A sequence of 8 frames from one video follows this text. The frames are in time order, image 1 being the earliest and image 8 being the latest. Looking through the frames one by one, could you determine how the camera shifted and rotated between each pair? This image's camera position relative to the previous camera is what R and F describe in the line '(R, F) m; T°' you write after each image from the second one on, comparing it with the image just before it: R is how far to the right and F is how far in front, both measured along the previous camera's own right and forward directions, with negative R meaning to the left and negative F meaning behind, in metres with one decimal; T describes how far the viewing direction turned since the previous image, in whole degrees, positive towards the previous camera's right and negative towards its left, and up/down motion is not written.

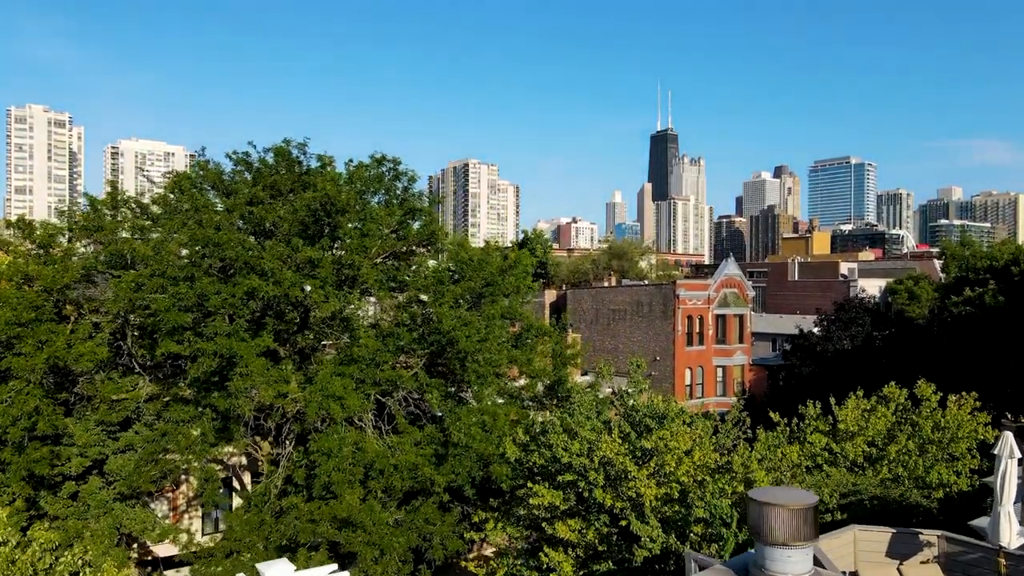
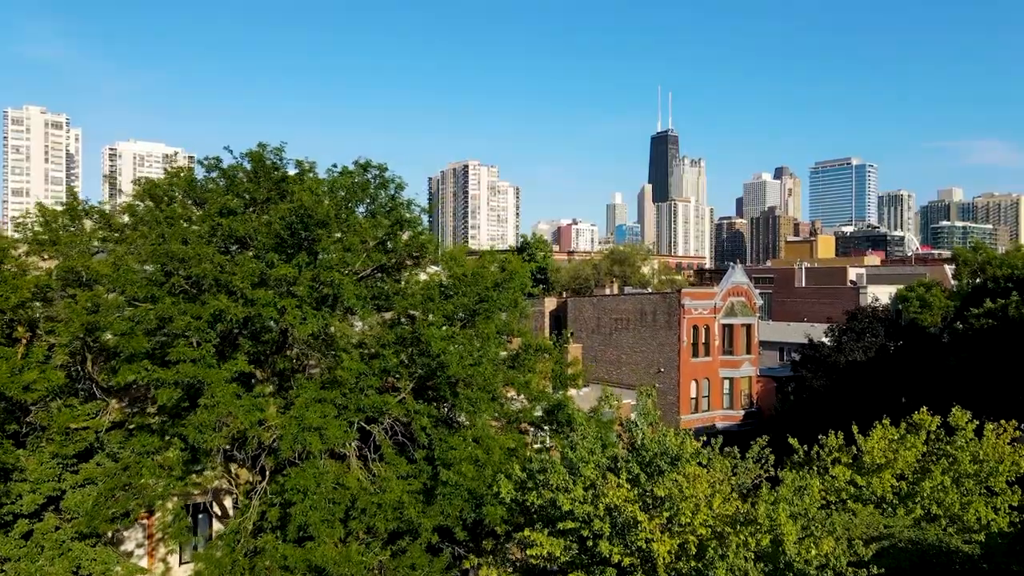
(+0.1, +1.6) m; 0°
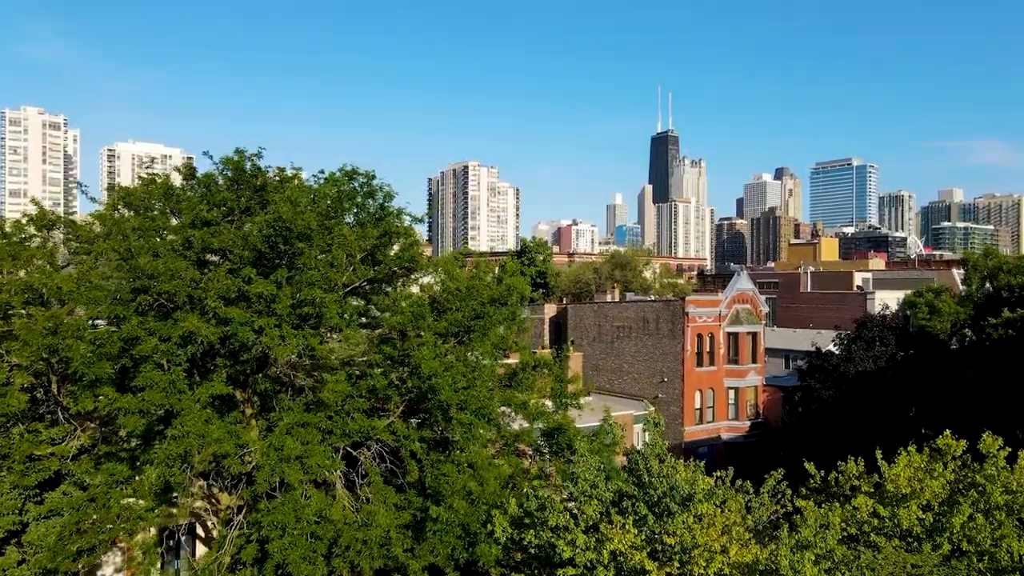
(+0.1, +1.2) m; 0°
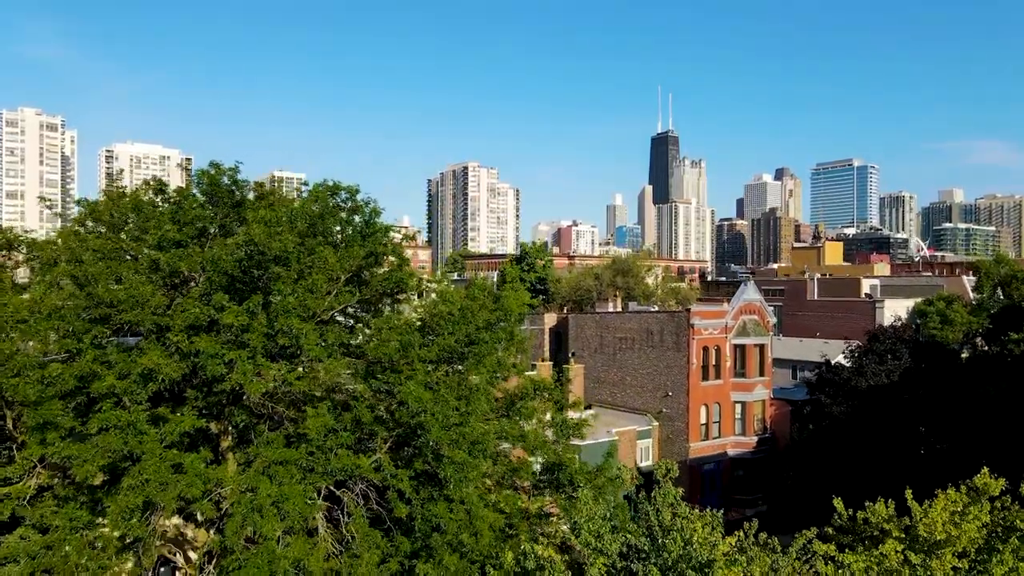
(+0.1, +1.3) m; 0°
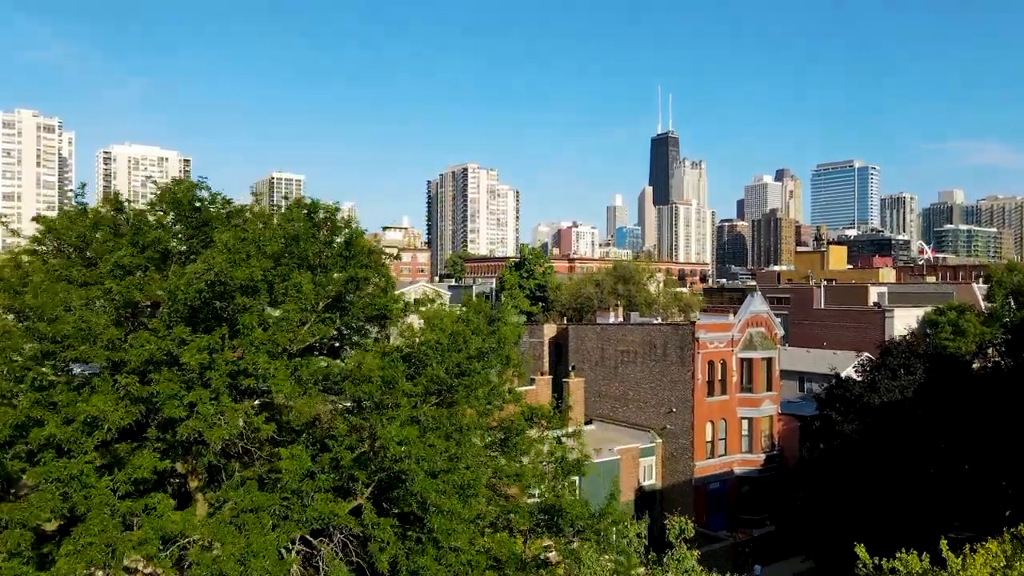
(+0.1, +1.4) m; 0°
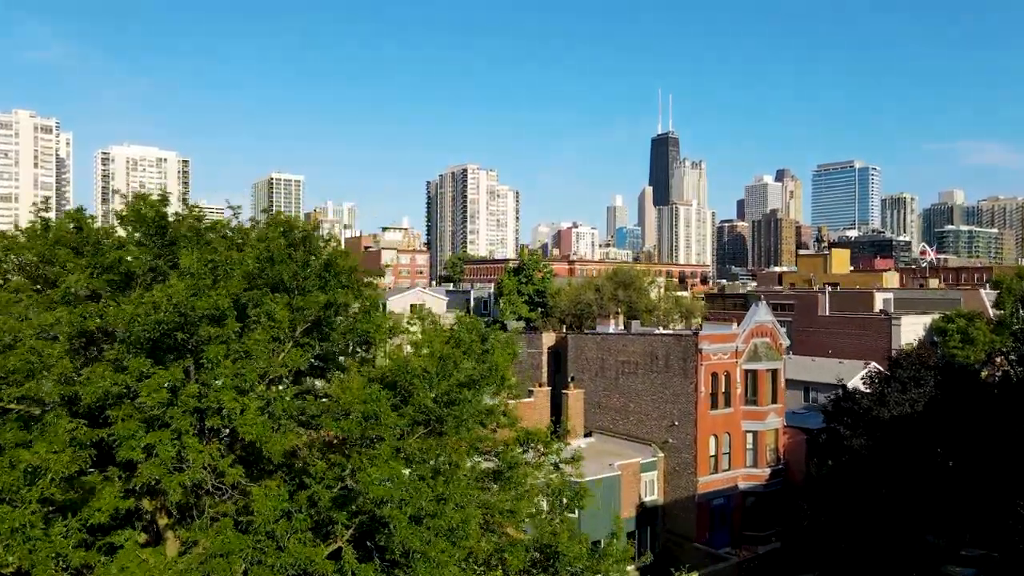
(+0.1, +1.1) m; 0°
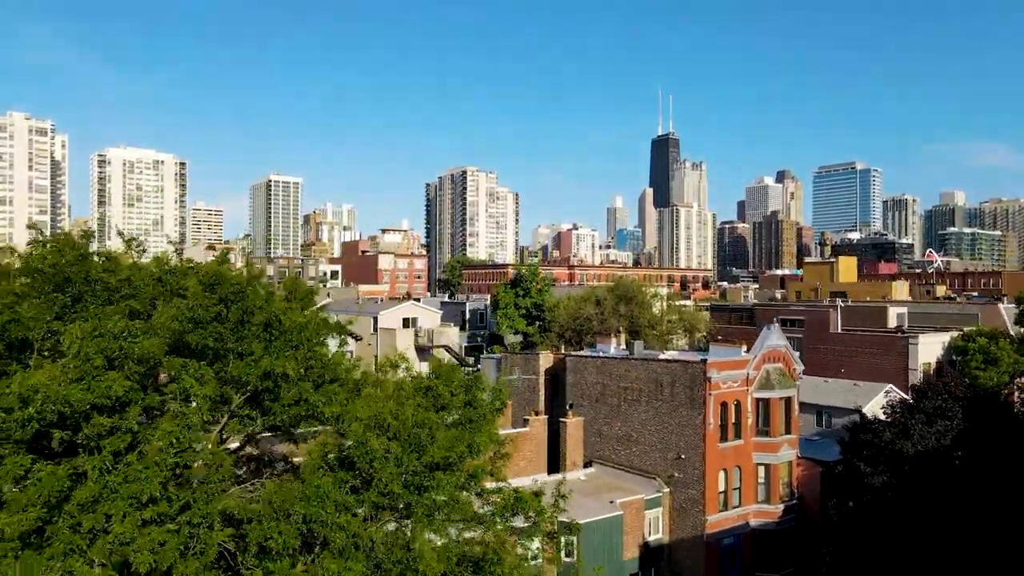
(+0.3, +2.4) m; 0°
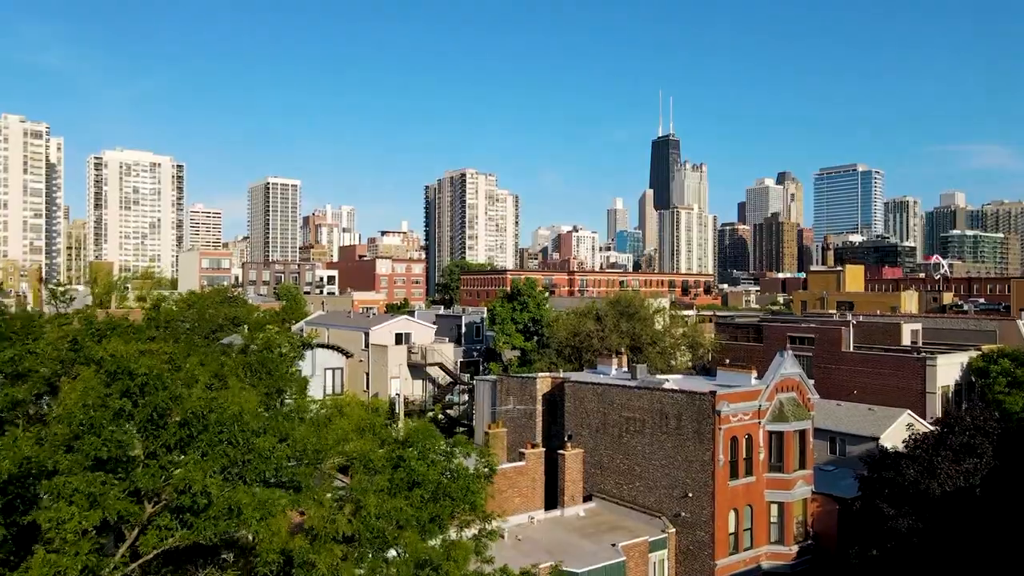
(+0.3, +2.2) m; 0°
